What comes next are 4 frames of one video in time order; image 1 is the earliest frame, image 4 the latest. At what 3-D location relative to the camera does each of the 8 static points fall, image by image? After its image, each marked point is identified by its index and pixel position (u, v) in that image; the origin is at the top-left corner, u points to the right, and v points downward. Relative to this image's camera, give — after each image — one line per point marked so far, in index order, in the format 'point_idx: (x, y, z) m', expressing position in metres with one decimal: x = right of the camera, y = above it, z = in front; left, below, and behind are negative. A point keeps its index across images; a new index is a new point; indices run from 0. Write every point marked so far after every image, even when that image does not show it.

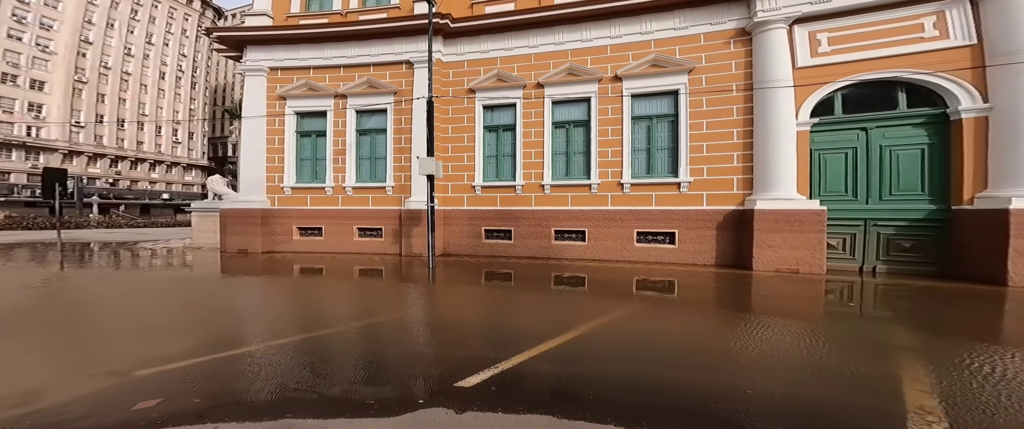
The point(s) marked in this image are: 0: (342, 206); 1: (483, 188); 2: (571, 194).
0: (-4.3, +0.4, +11.1) m
1: (0.0, +0.9, +9.9) m
2: (+2.3, +0.6, +8.9) m
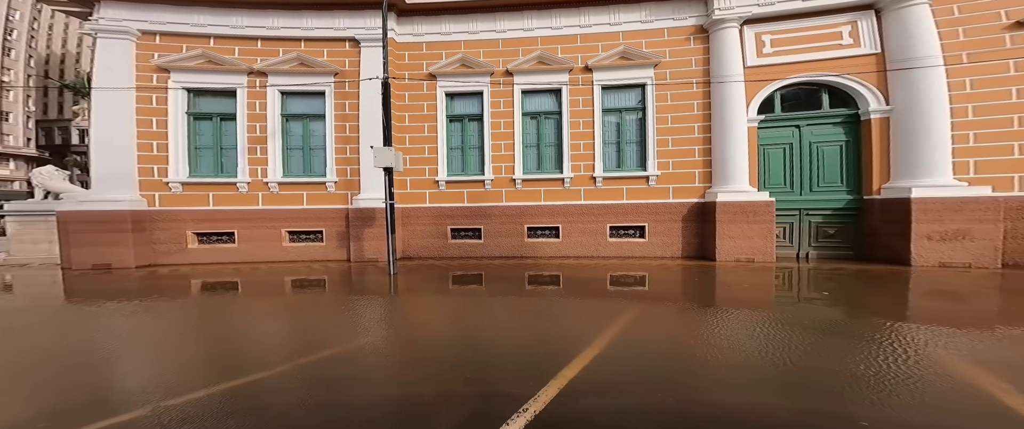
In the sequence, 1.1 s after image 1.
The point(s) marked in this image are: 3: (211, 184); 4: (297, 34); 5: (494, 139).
0: (-6.1, +0.3, +9.4) m
1: (-1.6, +0.8, +9.4) m
2: (+0.8, +0.6, +9.0) m
3: (-7.2, +0.8, +9.2) m
4: (-5.4, +4.7, +9.6) m
5: (-0.4, +1.9, +9.2) m
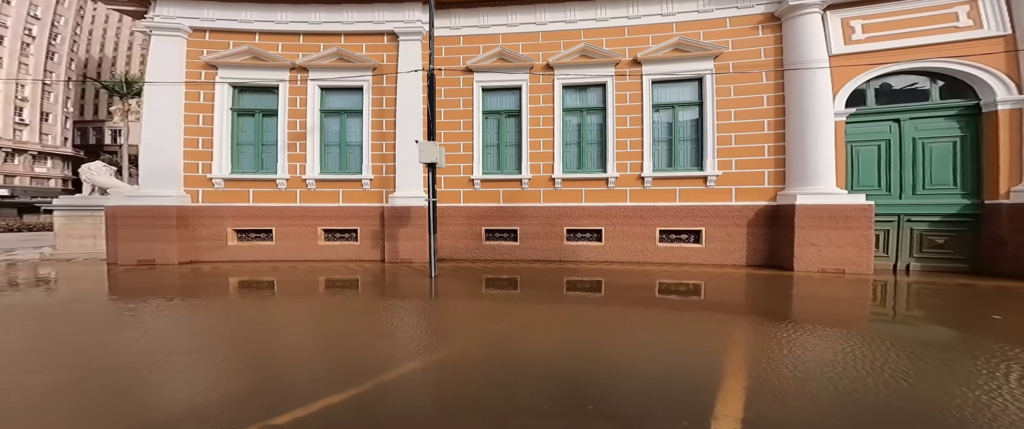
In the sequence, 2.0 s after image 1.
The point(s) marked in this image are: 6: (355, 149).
0: (-5.3, +0.3, +9.5) m
1: (-0.7, +0.8, +9.1) m
2: (+1.7, +0.6, +8.6) m
3: (-6.3, +0.8, +9.3) m
4: (-4.4, +4.8, +9.6) m
5: (+0.4, +1.8, +8.9) m
6: (-4.1, +1.7, +9.9) m
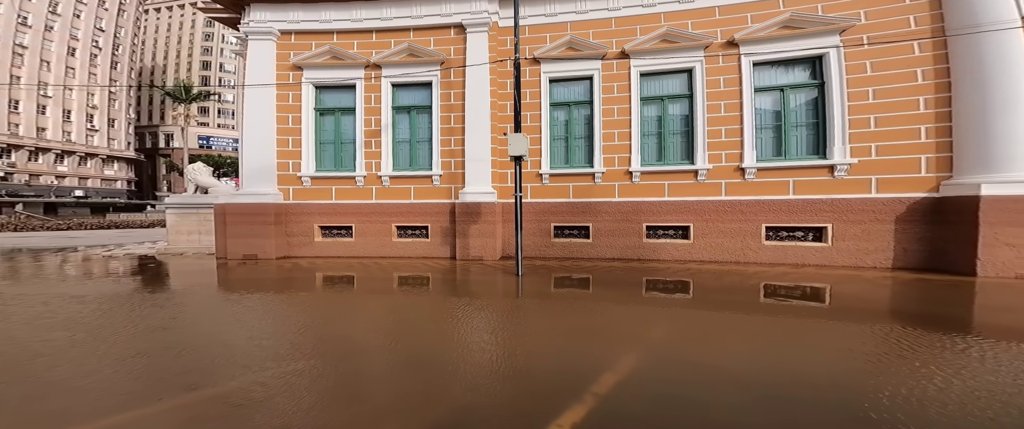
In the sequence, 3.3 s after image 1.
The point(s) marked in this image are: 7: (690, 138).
0: (-3.5, +0.4, +9.6) m
1: (+1.0, +0.9, +8.8) m
2: (+3.3, +0.7, +8.0) m
3: (-4.5, +0.9, +9.6) m
4: (-2.7, +4.8, +9.7) m
5: (+2.1, +1.9, +8.5) m
6: (-2.3, +1.8, +9.9) m
7: (+3.9, +1.6, +8.2) m
